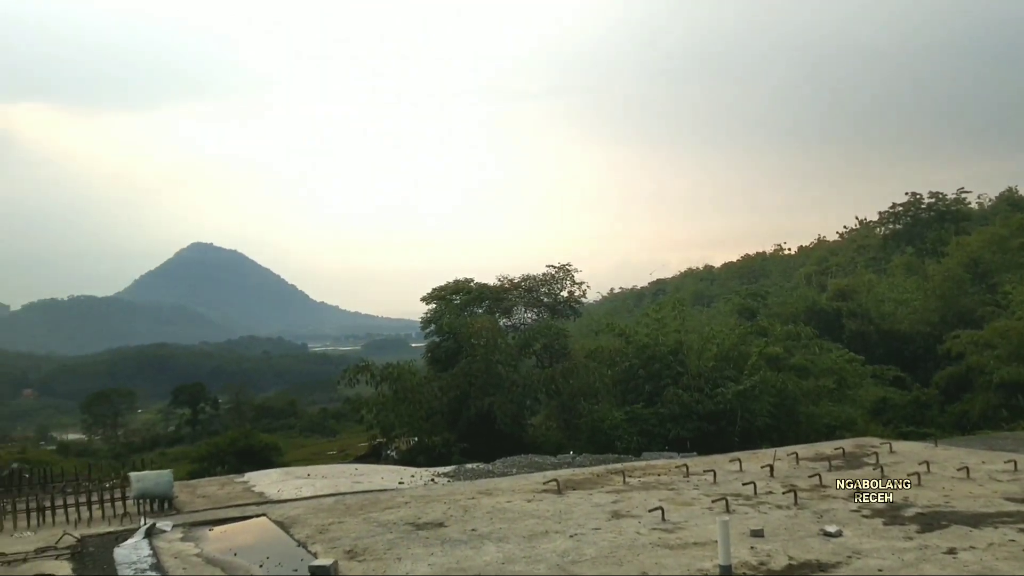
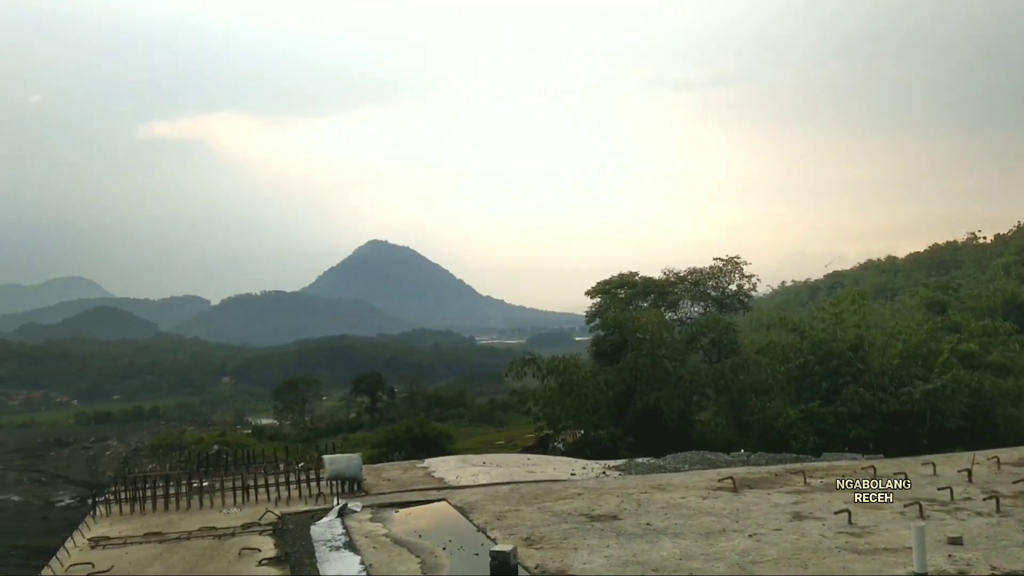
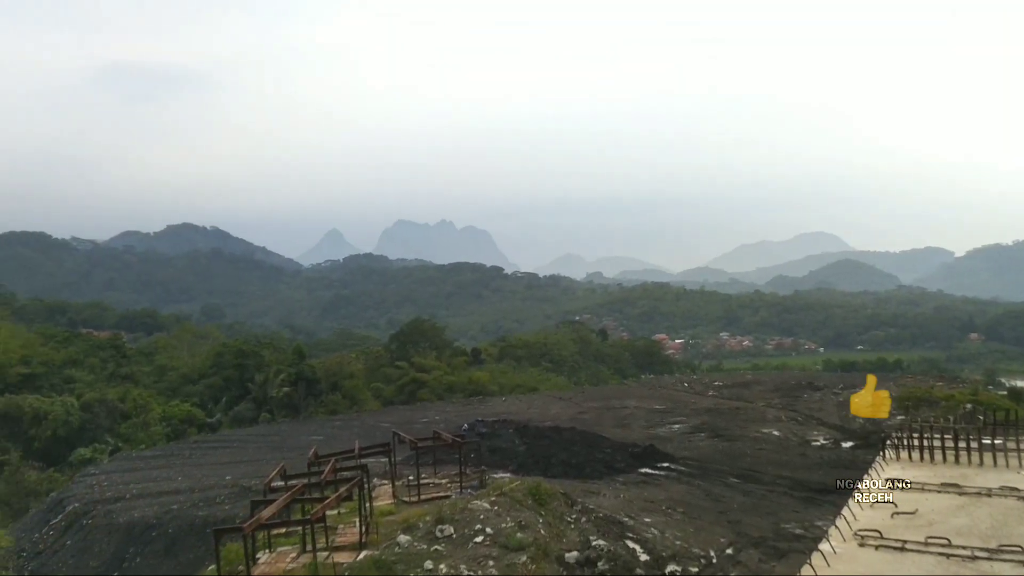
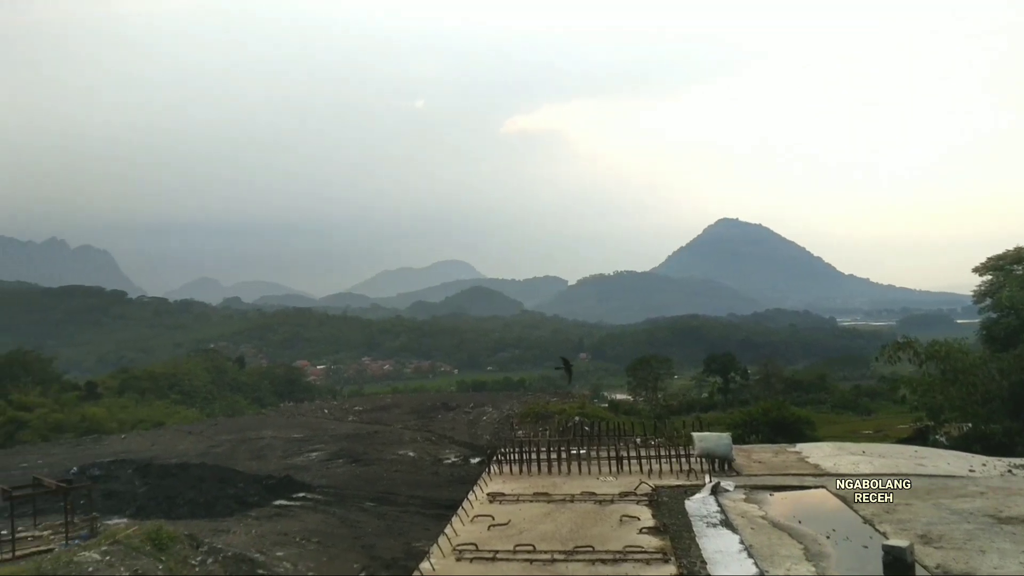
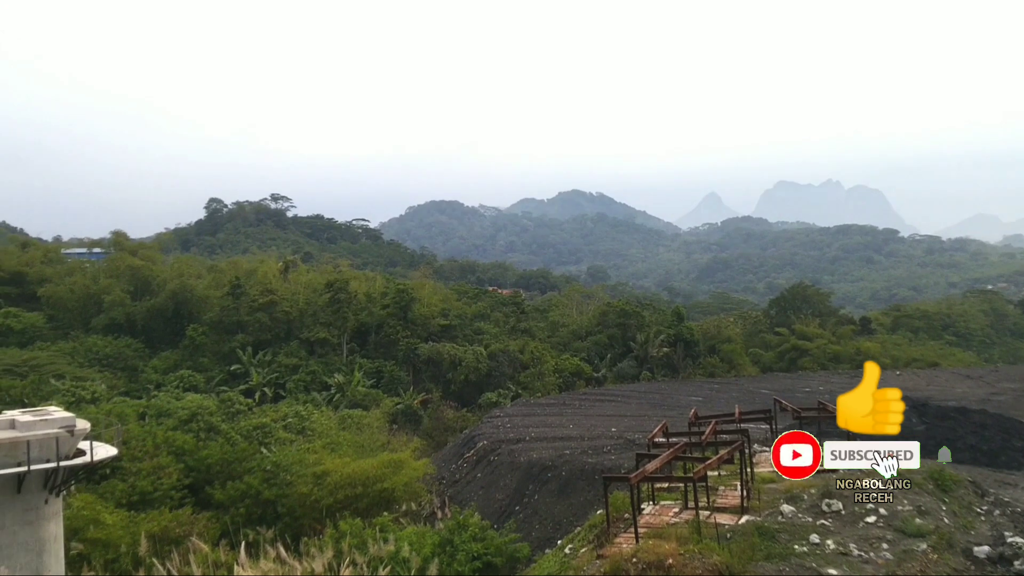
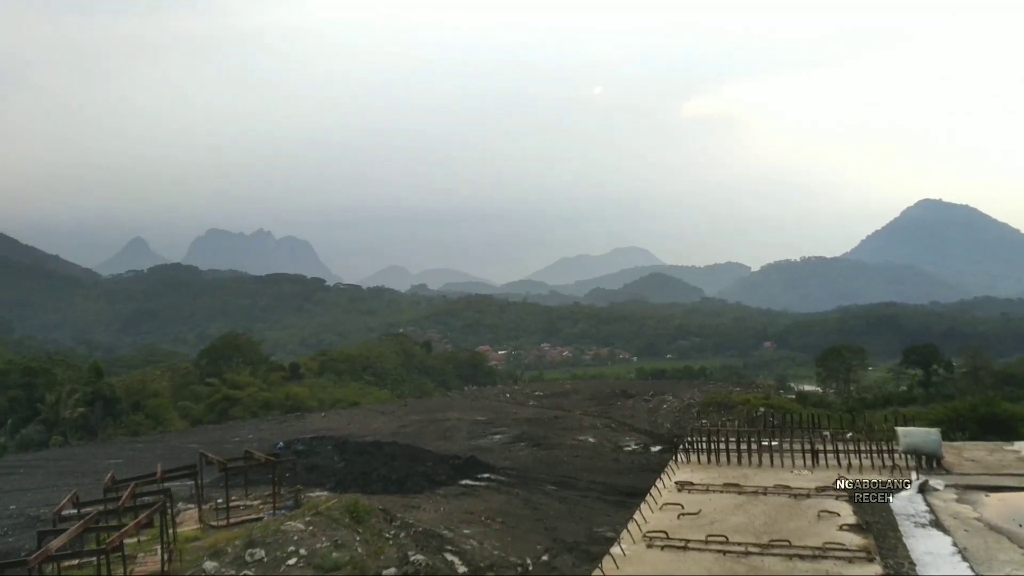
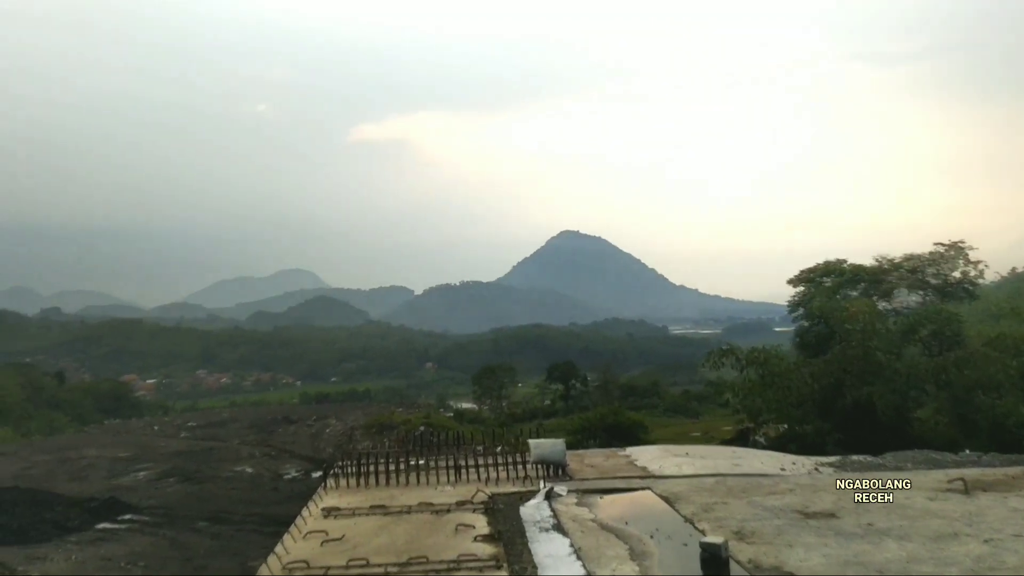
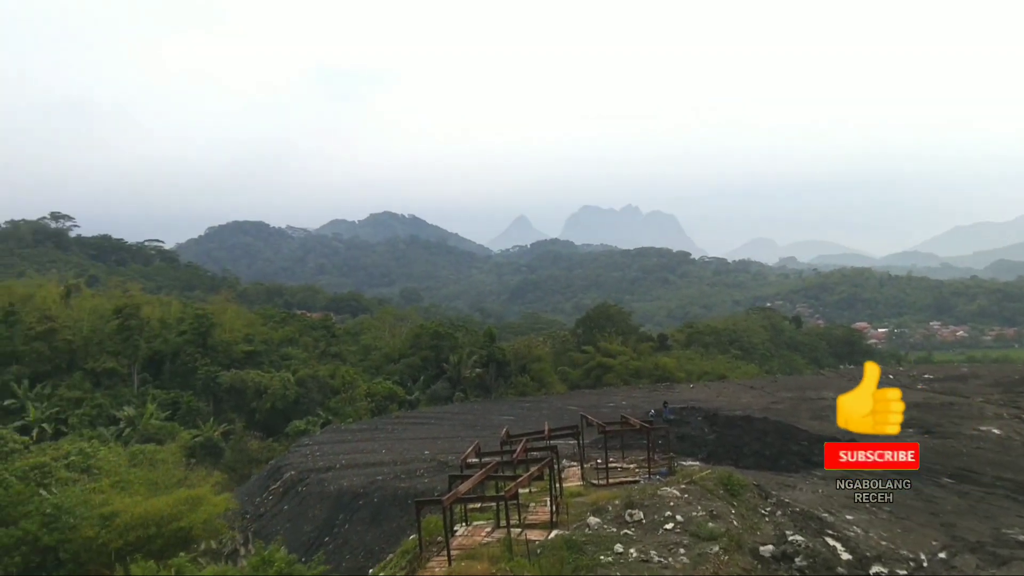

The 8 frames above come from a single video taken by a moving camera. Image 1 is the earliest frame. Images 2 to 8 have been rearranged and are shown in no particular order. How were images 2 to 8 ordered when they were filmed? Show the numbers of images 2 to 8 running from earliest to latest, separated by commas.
2, 7, 4, 6, 3, 8, 5
